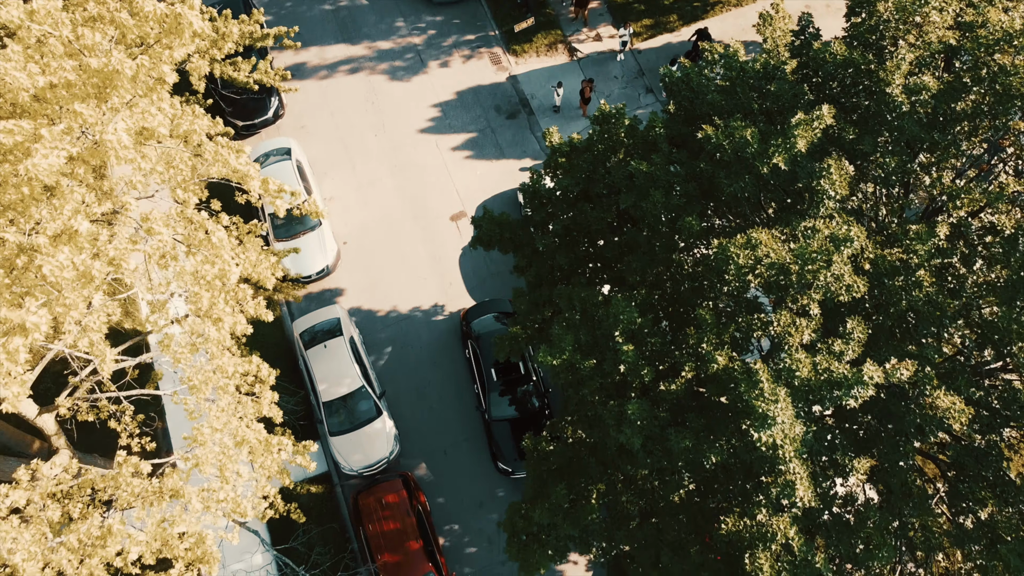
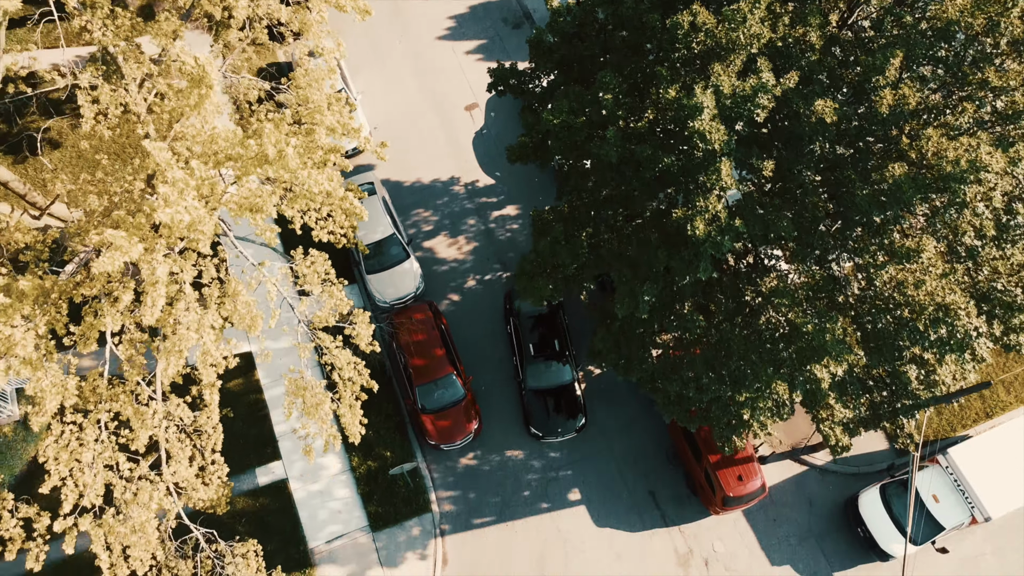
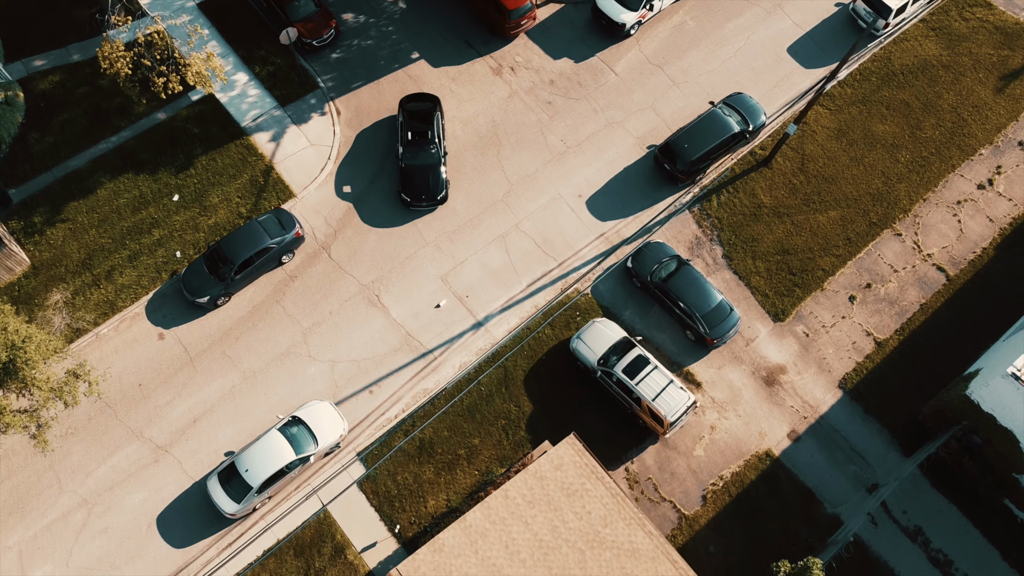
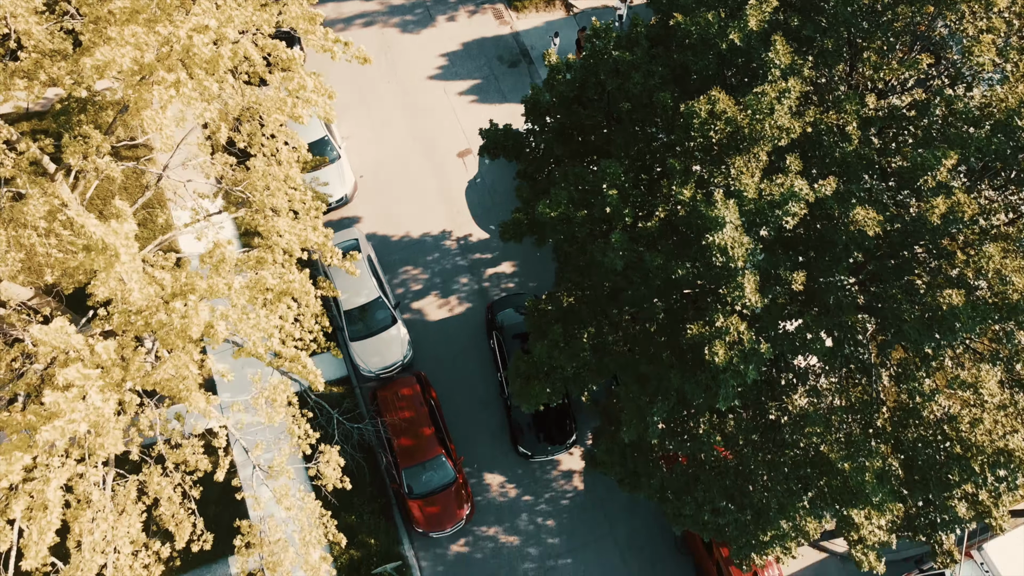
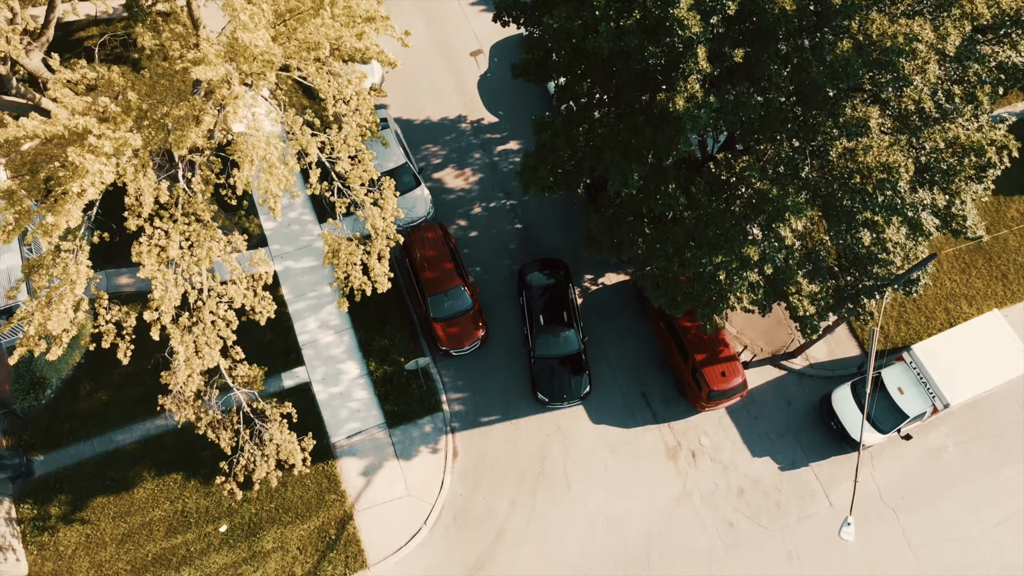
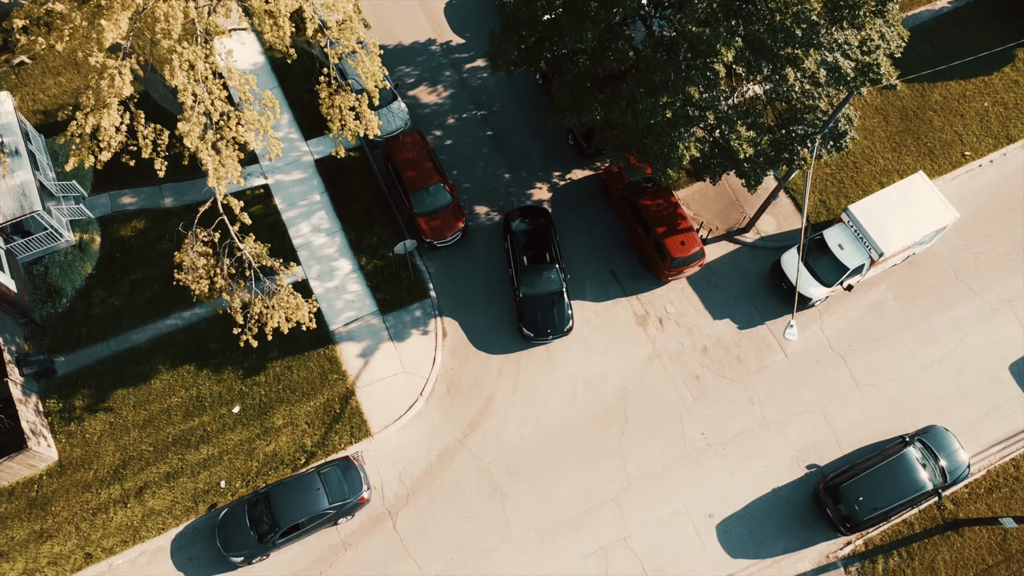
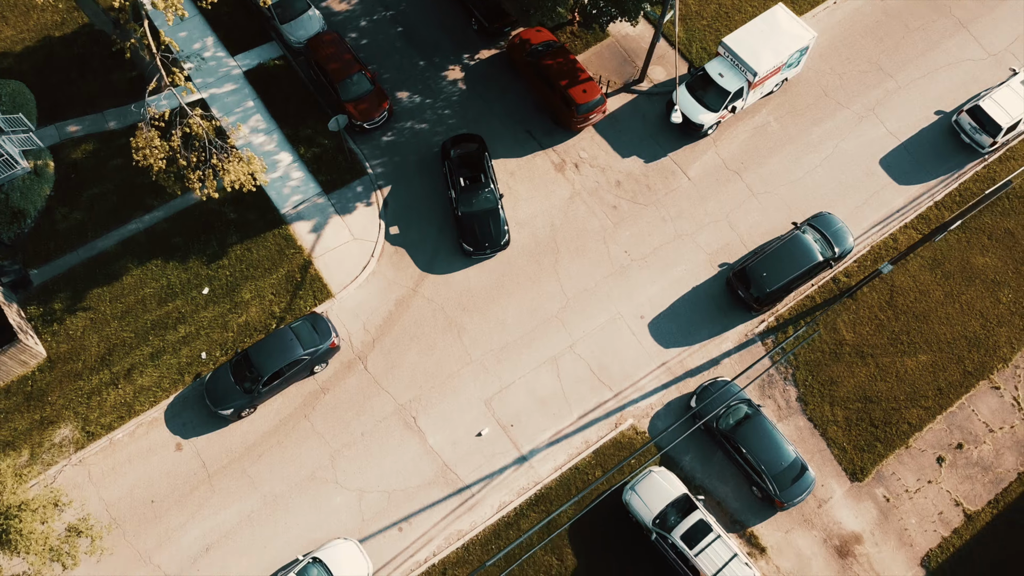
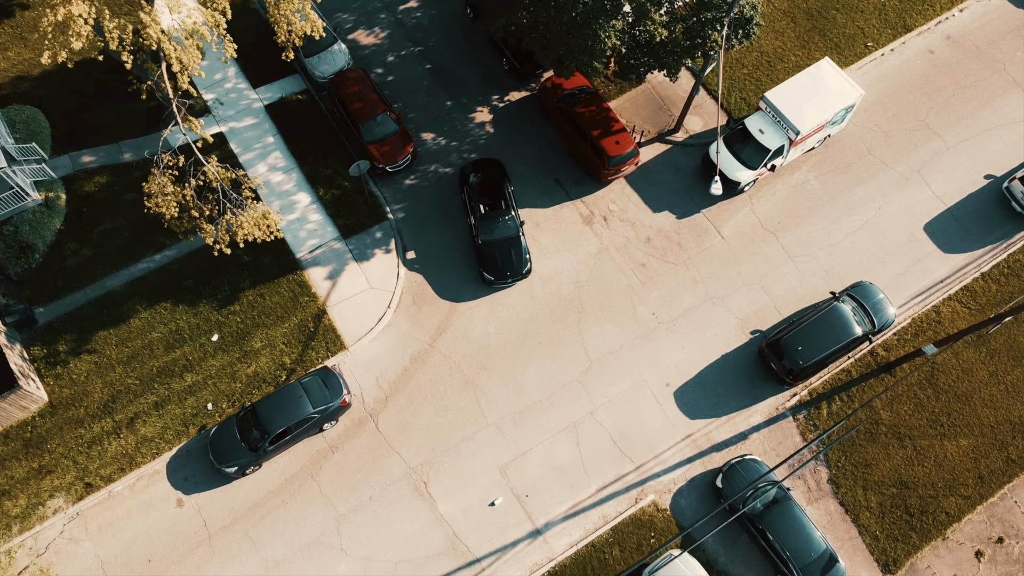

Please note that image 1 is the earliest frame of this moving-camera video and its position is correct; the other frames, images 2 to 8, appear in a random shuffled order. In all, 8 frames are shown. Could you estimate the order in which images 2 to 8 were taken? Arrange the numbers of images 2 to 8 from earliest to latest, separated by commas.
4, 2, 5, 6, 8, 7, 3
